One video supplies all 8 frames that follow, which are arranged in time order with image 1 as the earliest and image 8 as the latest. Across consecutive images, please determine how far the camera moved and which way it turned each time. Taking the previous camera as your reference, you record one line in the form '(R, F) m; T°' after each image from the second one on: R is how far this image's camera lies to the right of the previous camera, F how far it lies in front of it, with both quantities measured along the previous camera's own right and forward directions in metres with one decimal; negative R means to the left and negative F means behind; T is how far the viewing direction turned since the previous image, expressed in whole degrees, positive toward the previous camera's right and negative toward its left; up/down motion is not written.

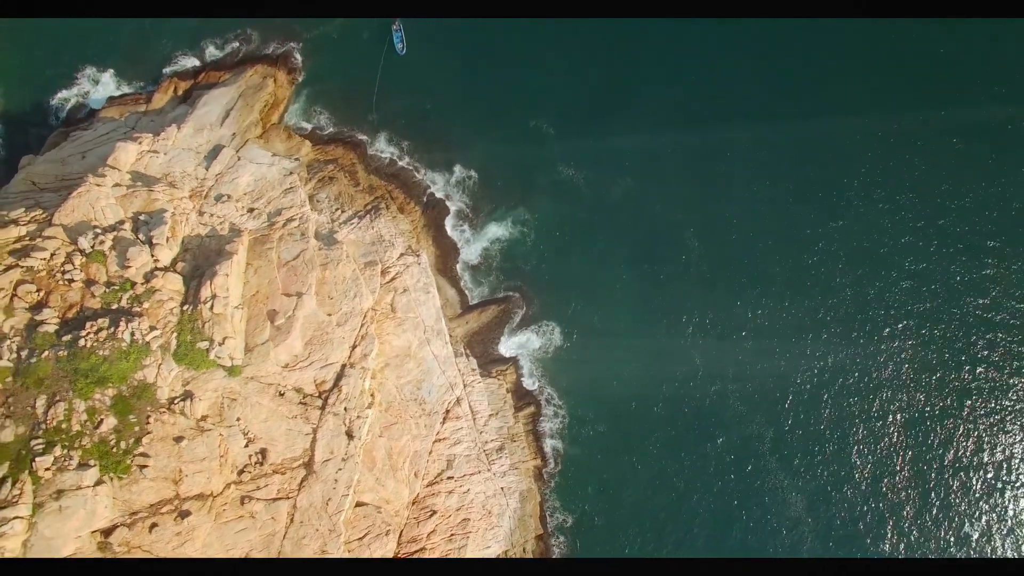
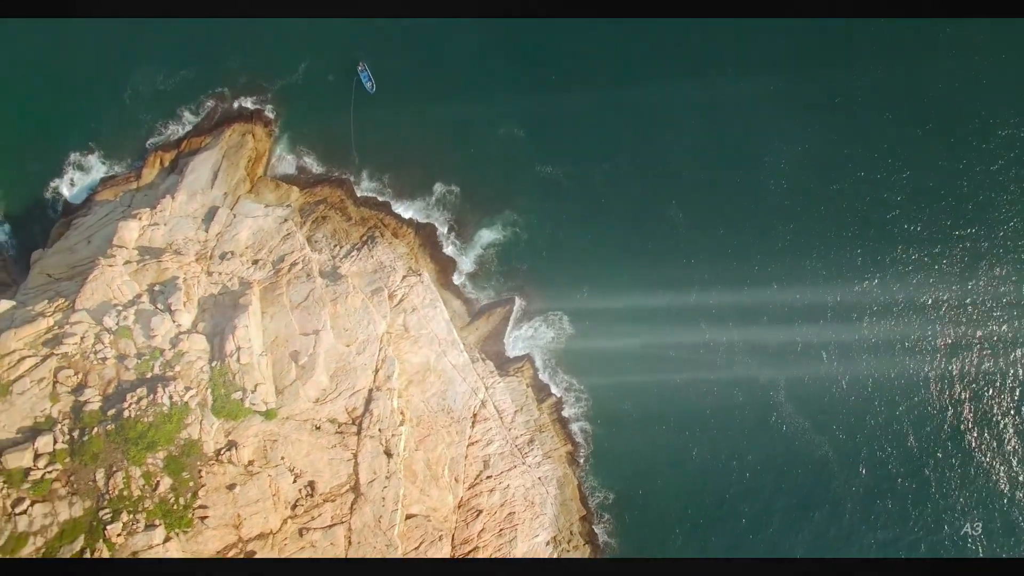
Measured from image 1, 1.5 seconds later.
(+0.2, -2.0) m; 0°
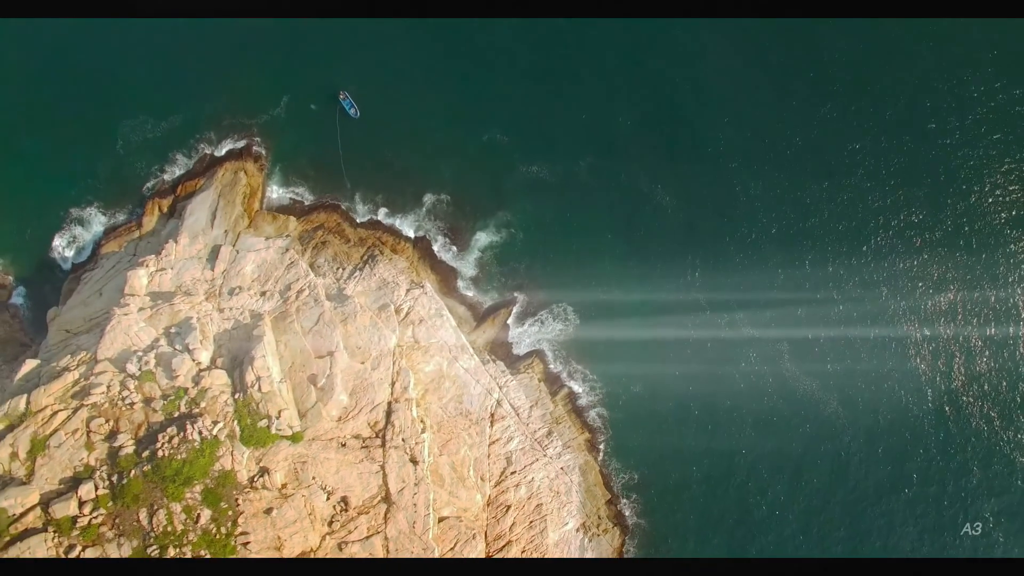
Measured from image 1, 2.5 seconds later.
(+0.1, -1.3) m; 0°
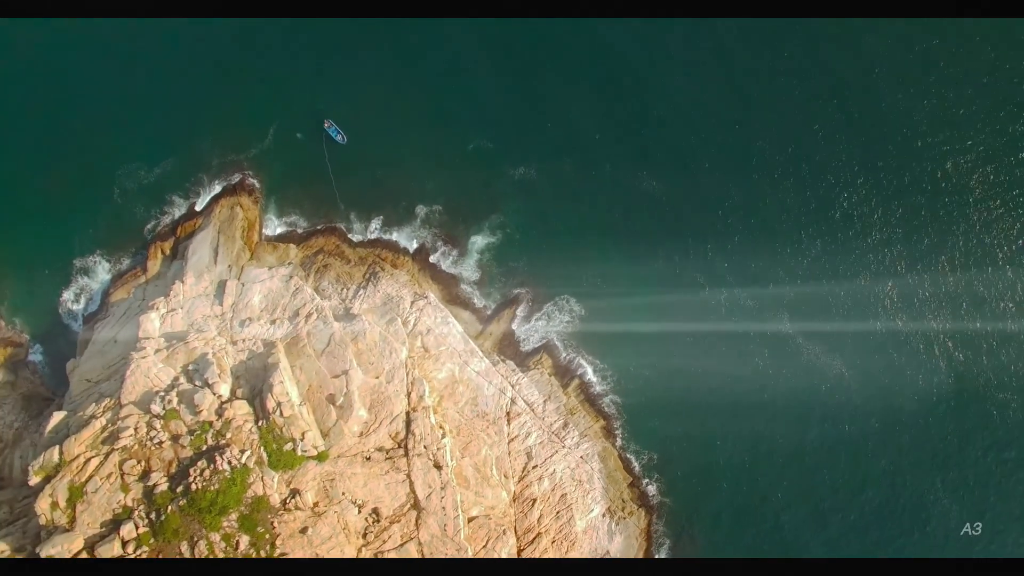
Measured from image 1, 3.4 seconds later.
(+0.1, -1.2) m; 0°
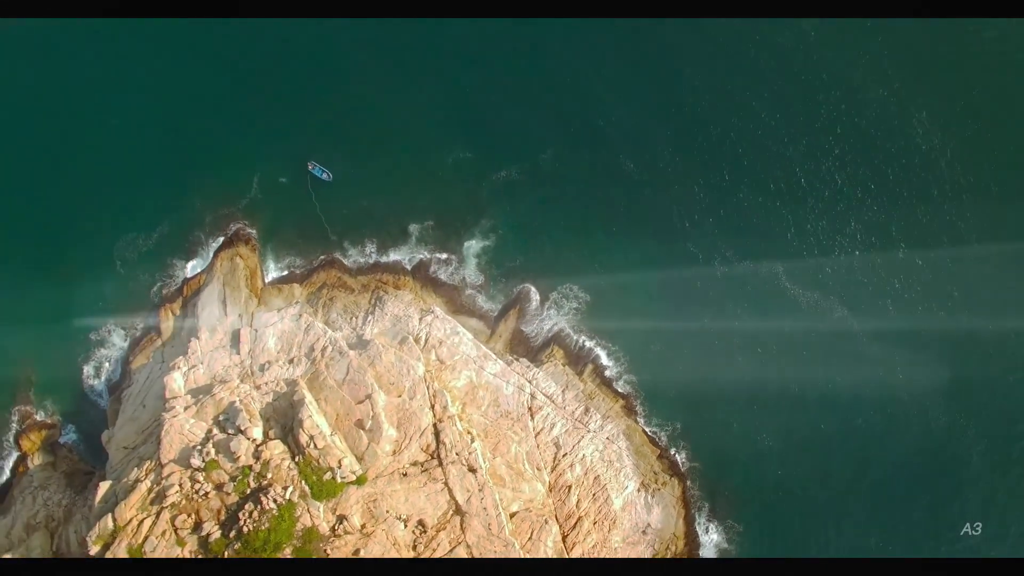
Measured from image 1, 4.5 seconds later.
(+0.1, -1.5) m; 0°
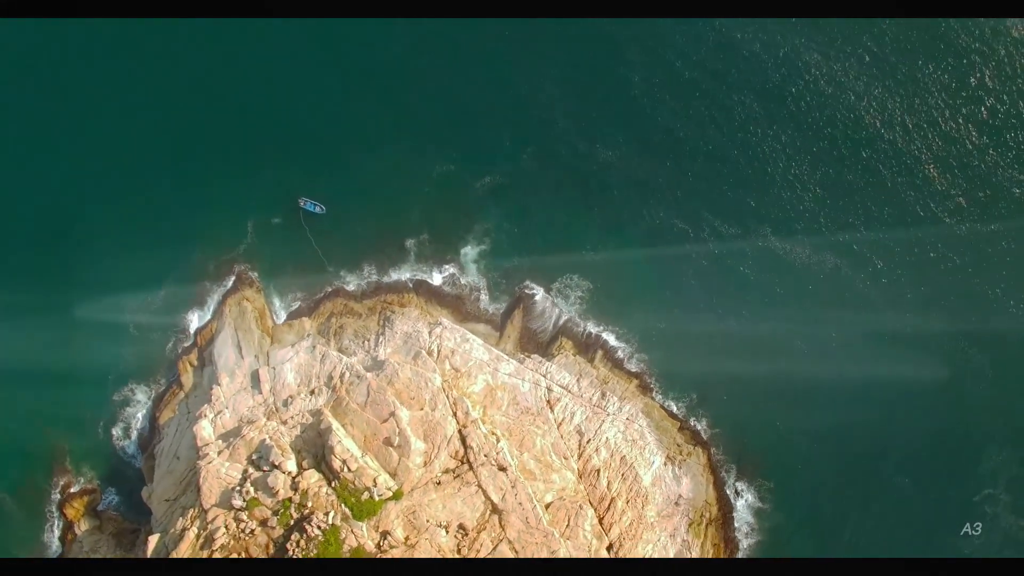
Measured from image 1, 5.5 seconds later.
(+0.1, -1.4) m; 0°
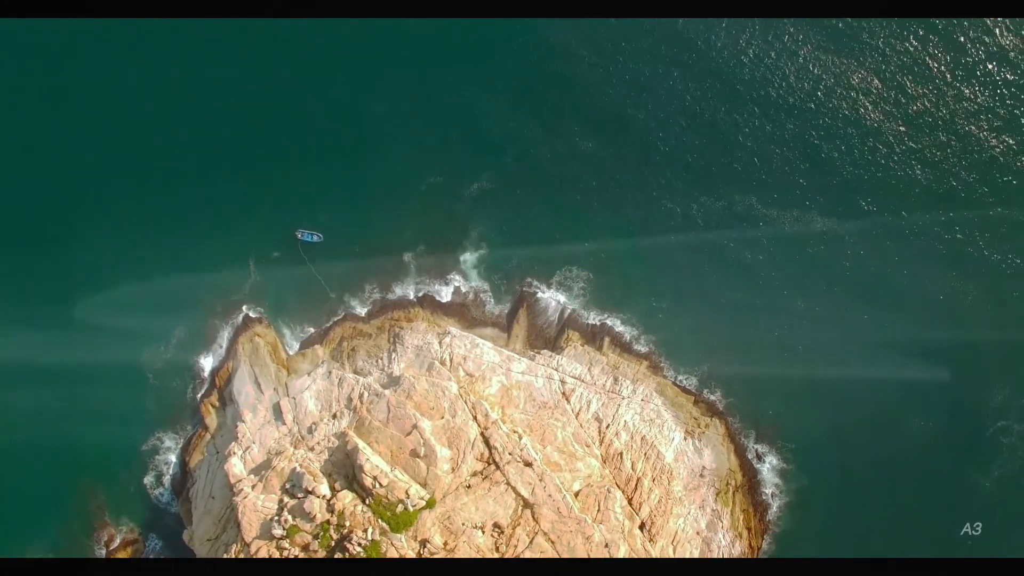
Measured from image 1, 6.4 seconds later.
(+0.1, -1.2) m; 0°
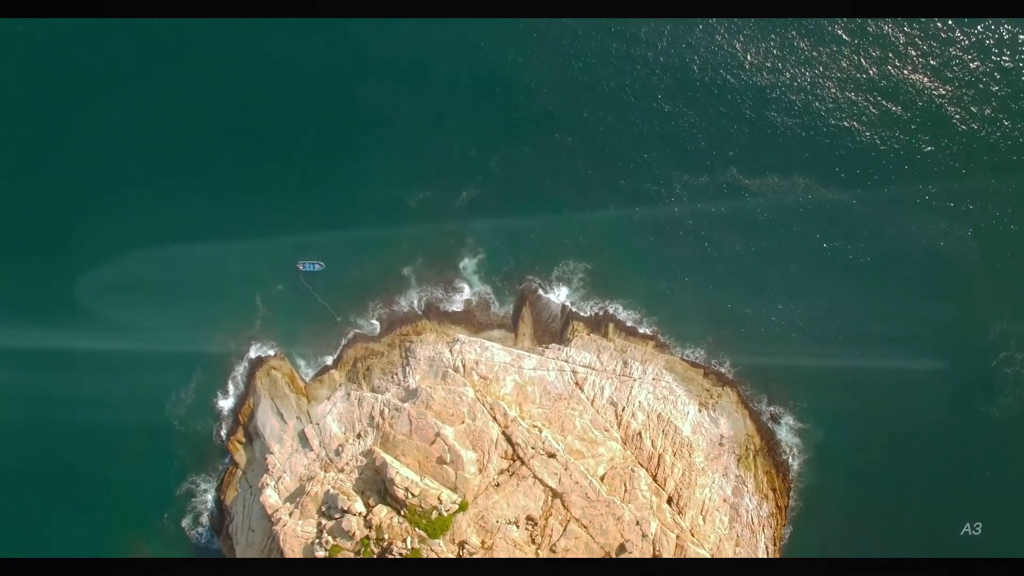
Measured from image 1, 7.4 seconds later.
(0.0, -1.4) m; 0°
